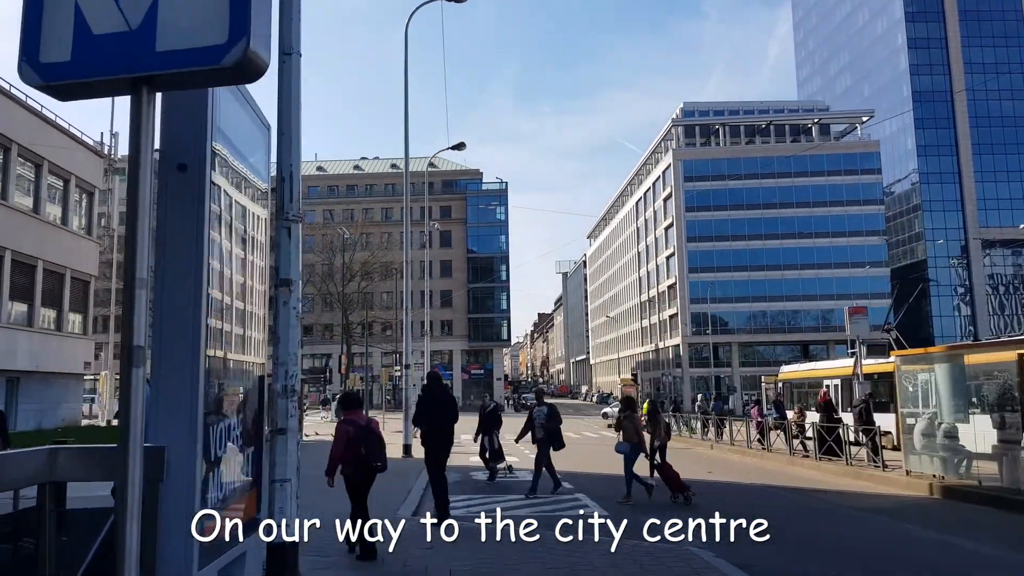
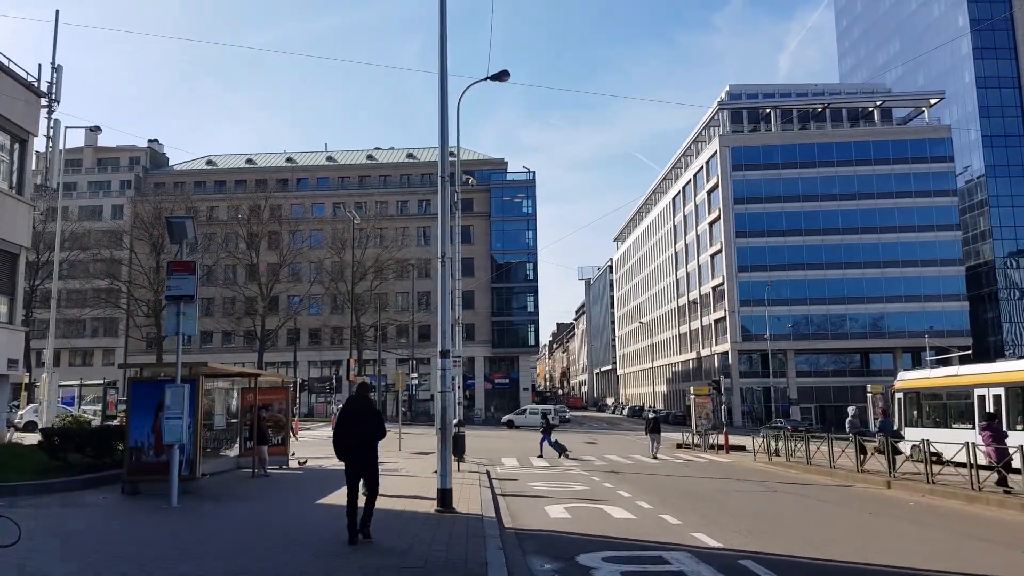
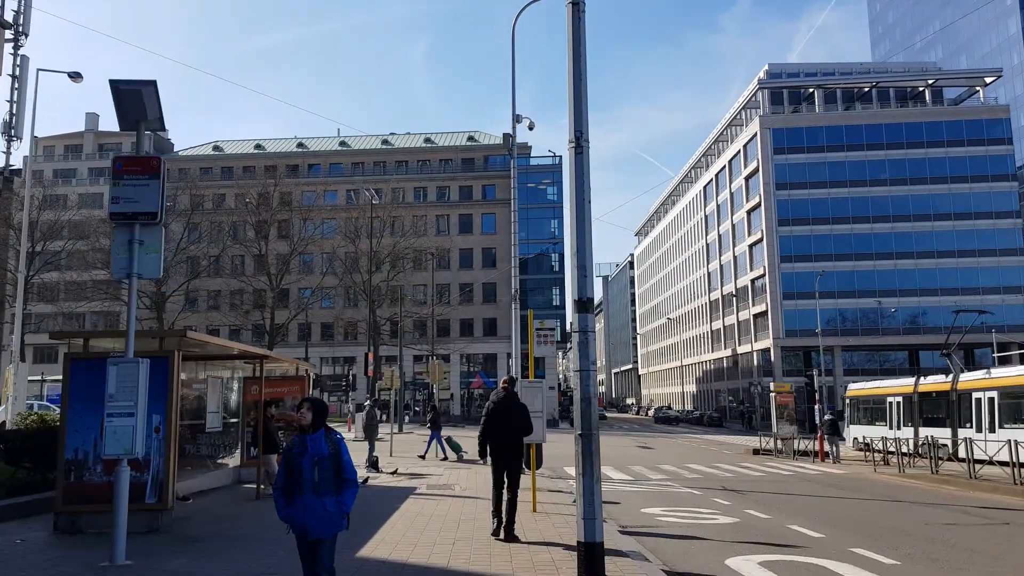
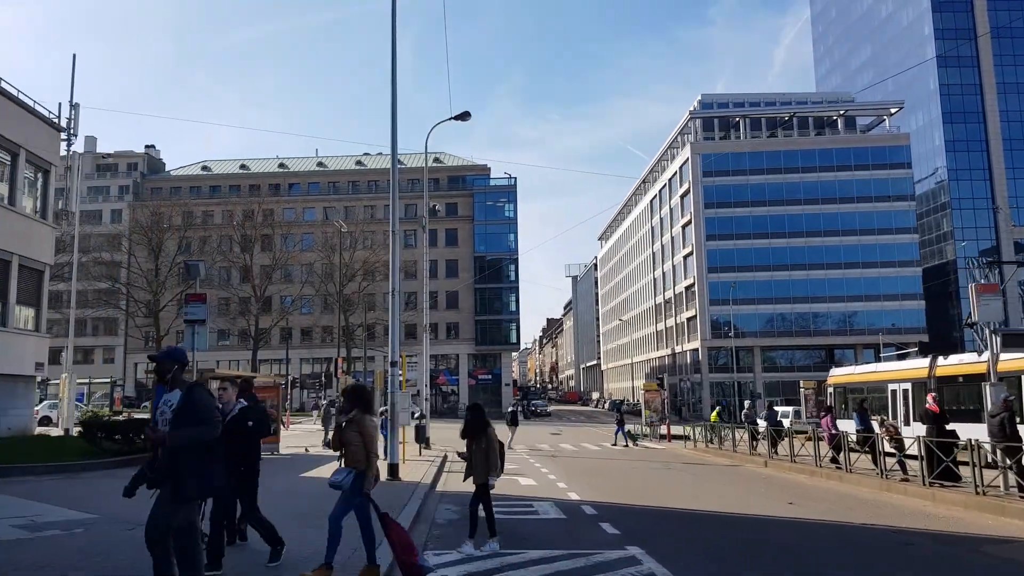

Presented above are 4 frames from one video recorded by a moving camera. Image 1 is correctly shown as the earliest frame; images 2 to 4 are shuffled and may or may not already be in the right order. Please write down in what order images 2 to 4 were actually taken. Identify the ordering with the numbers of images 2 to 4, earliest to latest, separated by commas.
4, 2, 3
